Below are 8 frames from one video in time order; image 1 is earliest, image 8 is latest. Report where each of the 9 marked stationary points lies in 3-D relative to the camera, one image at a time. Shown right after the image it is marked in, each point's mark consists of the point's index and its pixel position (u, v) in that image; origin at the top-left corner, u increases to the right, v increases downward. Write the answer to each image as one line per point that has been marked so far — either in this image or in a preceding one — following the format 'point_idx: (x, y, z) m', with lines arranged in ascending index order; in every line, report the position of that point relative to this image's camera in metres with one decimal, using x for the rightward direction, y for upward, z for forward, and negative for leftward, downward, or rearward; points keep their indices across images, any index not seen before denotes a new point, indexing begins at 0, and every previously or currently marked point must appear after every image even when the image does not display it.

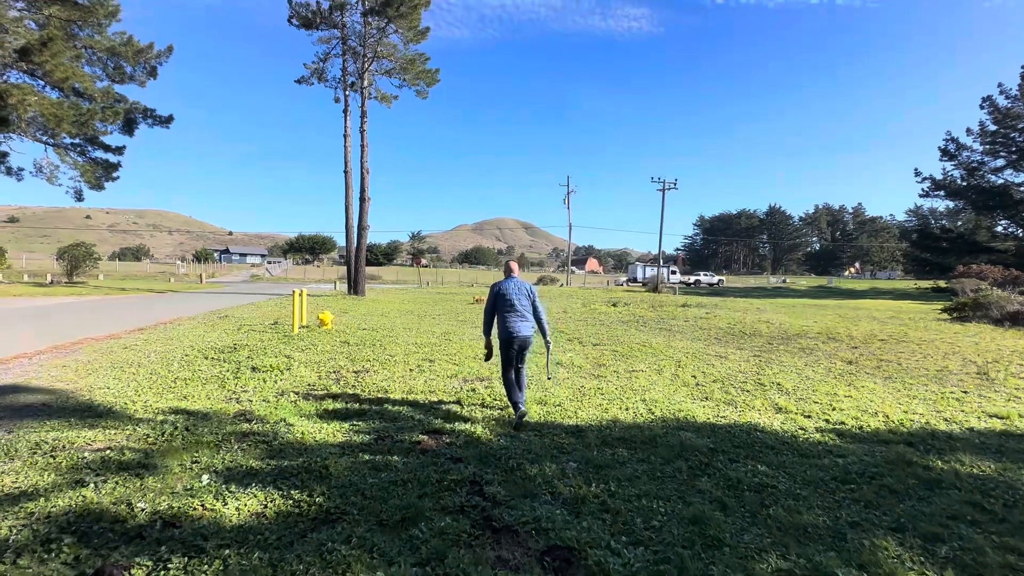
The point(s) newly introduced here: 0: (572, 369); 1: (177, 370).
0: (+1.1, -1.4, +8.2) m
1: (-4.5, -1.1, +6.2) m
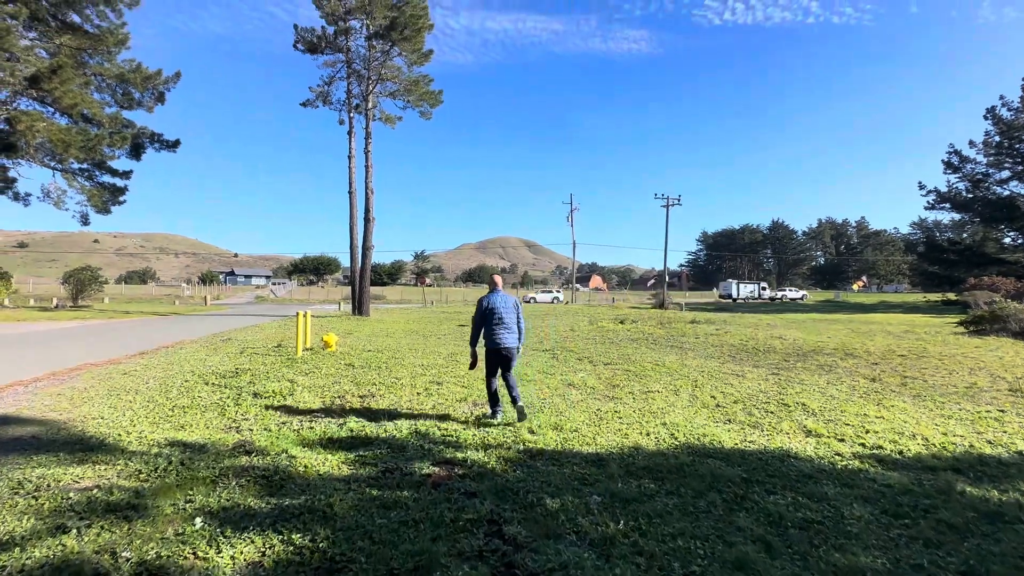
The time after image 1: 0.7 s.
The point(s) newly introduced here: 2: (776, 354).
0: (+1.3, -1.7, +7.9) m
1: (-4.3, -1.4, +6.0) m
2: (+7.1, -1.8, +12.7) m
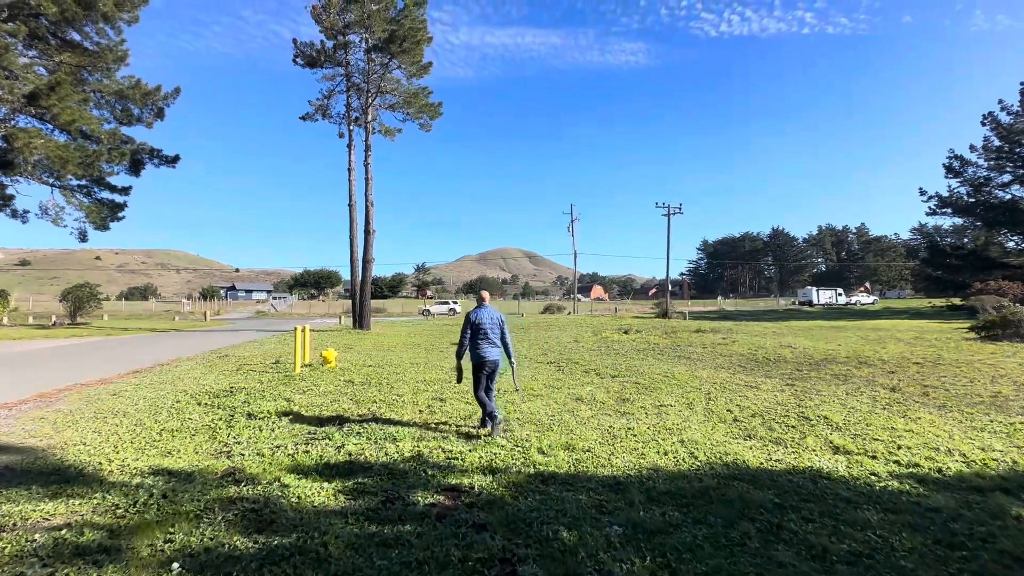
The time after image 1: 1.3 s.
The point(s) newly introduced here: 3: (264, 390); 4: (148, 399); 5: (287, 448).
0: (+1.4, -1.9, +7.6) m
1: (-4.2, -1.6, +5.7) m
2: (+7.2, -2.0, +12.3) m
3: (-4.0, -1.6, +7.6) m
4: (-5.3, -1.6, +6.8) m
5: (-2.3, -1.7, +4.9) m
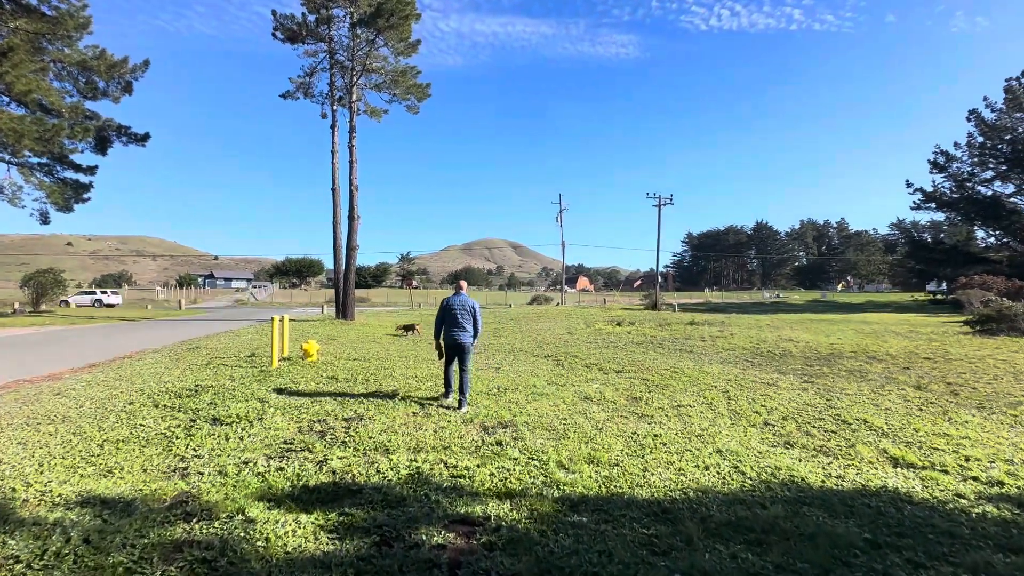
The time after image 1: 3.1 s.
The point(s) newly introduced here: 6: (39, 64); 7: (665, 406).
0: (+1.4, -1.7, +6.8) m
1: (-4.1, -1.4, +4.8) m
2: (+7.1, -1.8, +11.8) m
3: (-3.9, -1.4, +6.7) m
4: (-5.2, -1.4, +5.9) m
5: (-2.2, -1.5, +4.0) m
6: (-18.7, +8.9, +18.5) m
7: (+2.2, -1.7, +6.8) m
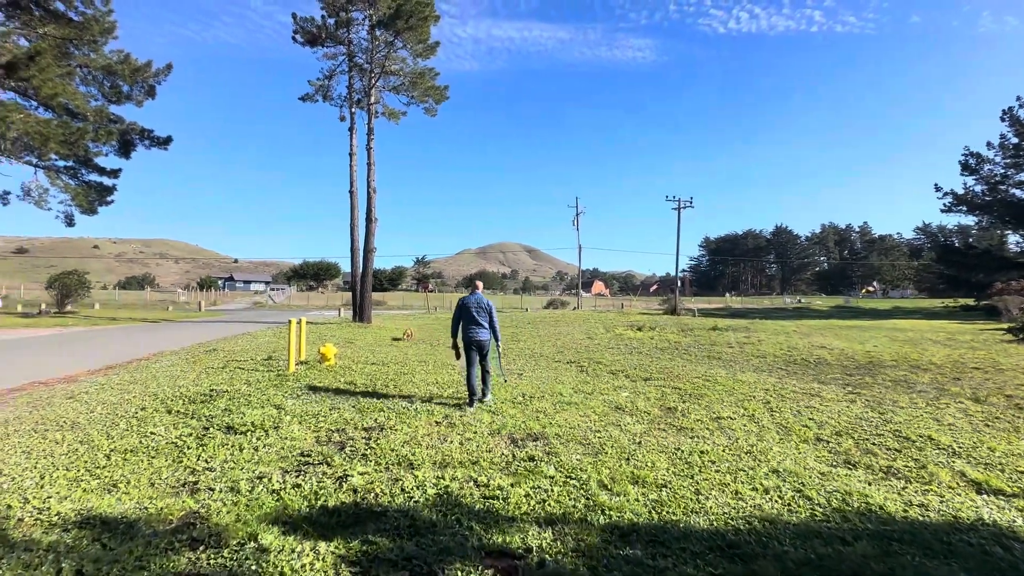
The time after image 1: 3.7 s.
0: (+1.8, -1.8, +6.4) m
1: (-3.8, -1.4, +4.5) m
2: (+7.7, -1.9, +11.2) m
3: (-3.6, -1.4, +6.4) m
4: (-4.8, -1.4, +5.6) m
5: (-1.9, -1.5, +3.7) m
6: (-17.9, +8.8, +18.8) m
7: (+2.6, -1.8, +6.4) m
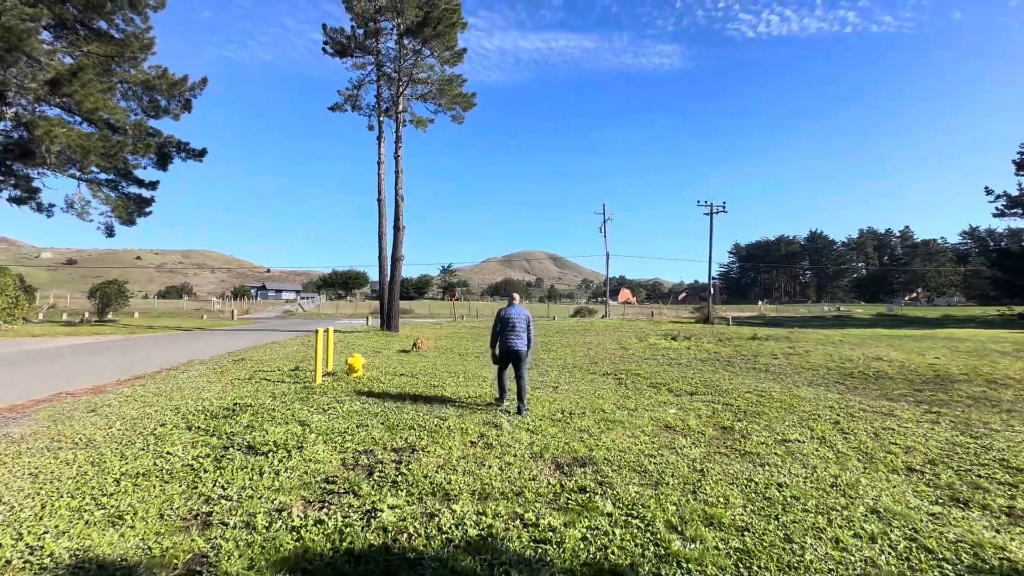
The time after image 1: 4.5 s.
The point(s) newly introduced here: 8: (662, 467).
0: (+2.3, -1.9, +5.8) m
1: (-3.3, -1.5, +4.2) m
2: (+8.4, -2.0, +10.2) m
3: (-3.0, -1.5, +6.1) m
4: (-4.4, -1.5, +5.4) m
5: (-1.5, -1.6, +3.3) m
6: (-16.7, +8.4, +19.3) m
7: (+3.1, -1.8, +5.7) m
8: (+1.5, -1.7, +4.6) m
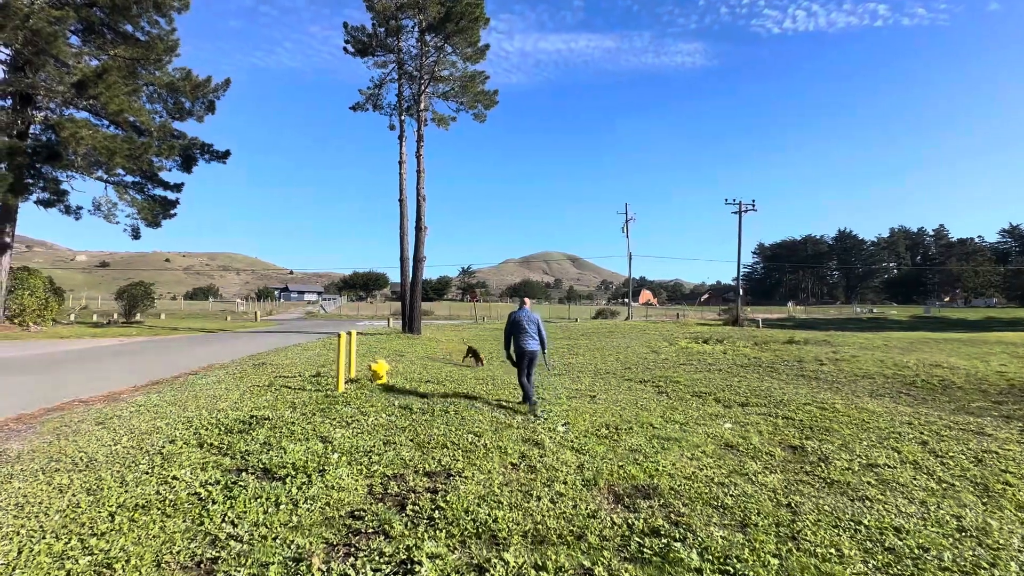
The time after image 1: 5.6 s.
0: (+2.8, -1.9, +5.0) m
1: (-2.9, -1.5, +3.7) m
2: (+9.1, -2.1, +9.3) m
3: (-2.5, -1.6, +5.5) m
4: (-3.9, -1.5, +4.9) m
5: (-1.2, -1.6, +2.7) m
6: (-15.7, +8.4, +19.4) m
7: (+3.6, -1.9, +4.9) m
8: (+1.9, -1.8, +3.9) m
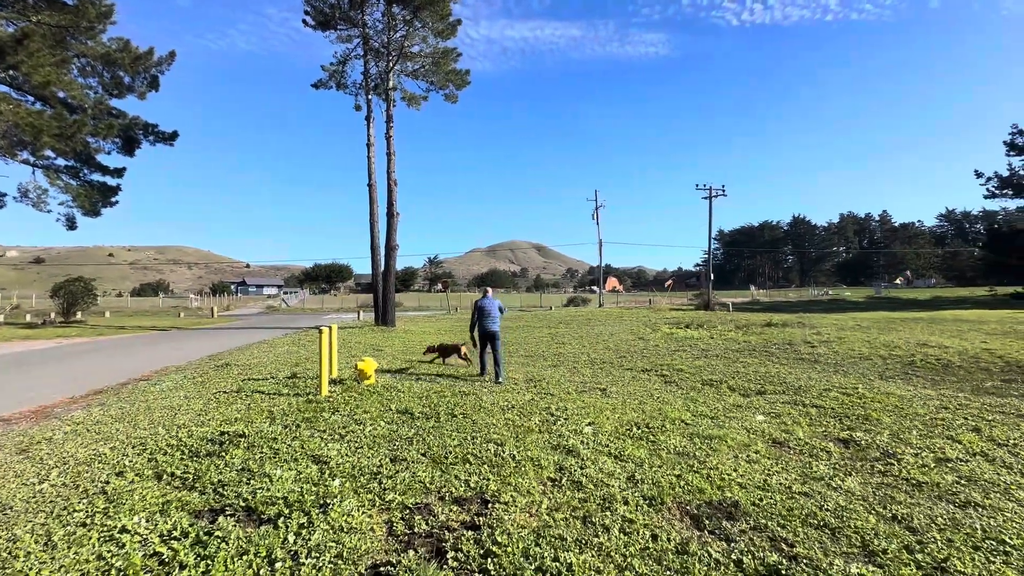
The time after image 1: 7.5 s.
0: (+3.1, -1.7, +4.4) m
1: (-2.5, -1.4, +2.7) m
2: (+9.0, -1.6, +9.1) m
3: (-2.3, -1.4, +4.6) m
4: (-3.6, -1.4, +3.8) m
5: (-0.7, -1.5, +1.8) m
6: (-16.6, +8.5, +17.2) m
7: (+3.9, -1.6, +4.4) m
8: (+2.3, -1.6, +3.3) m
